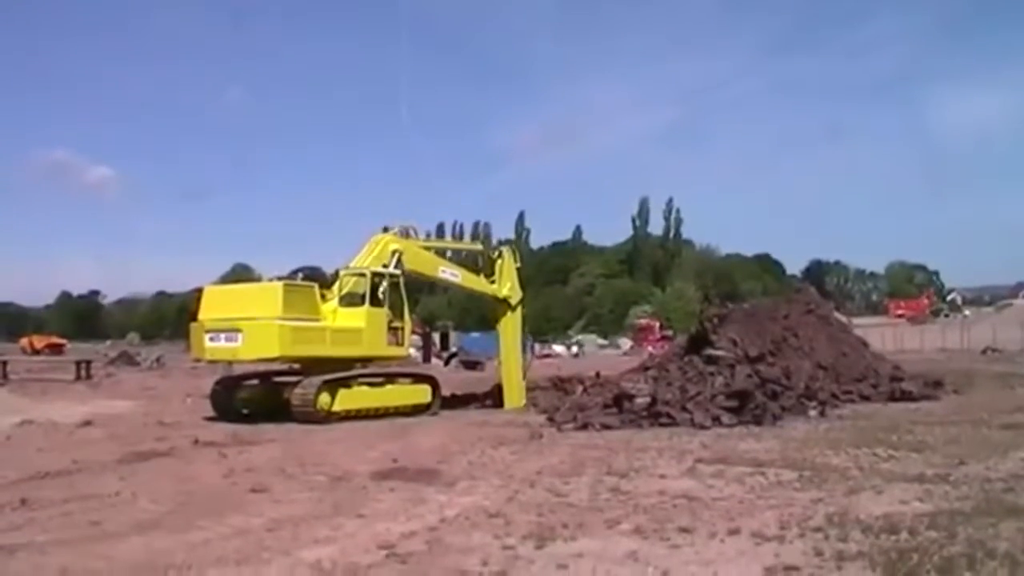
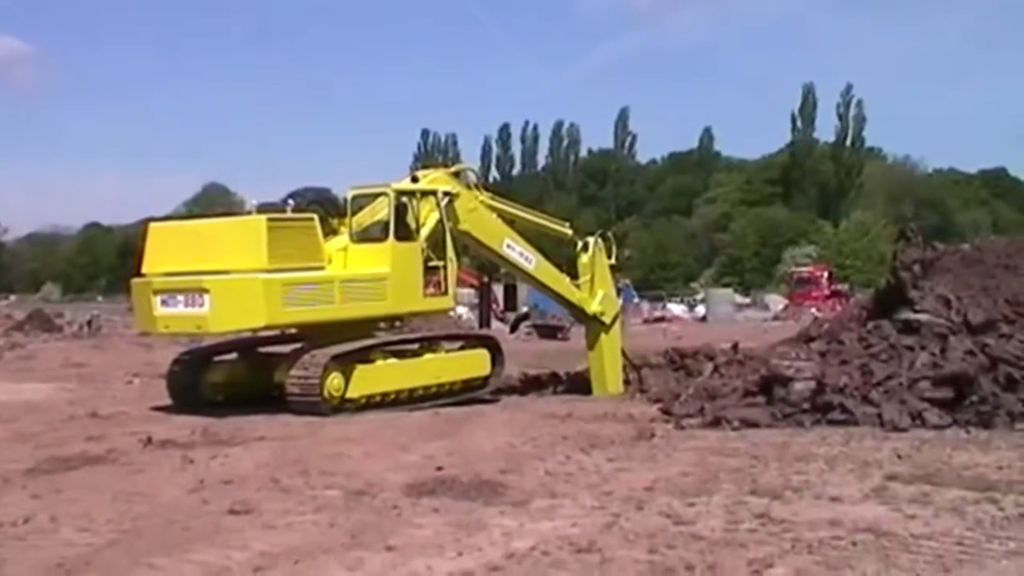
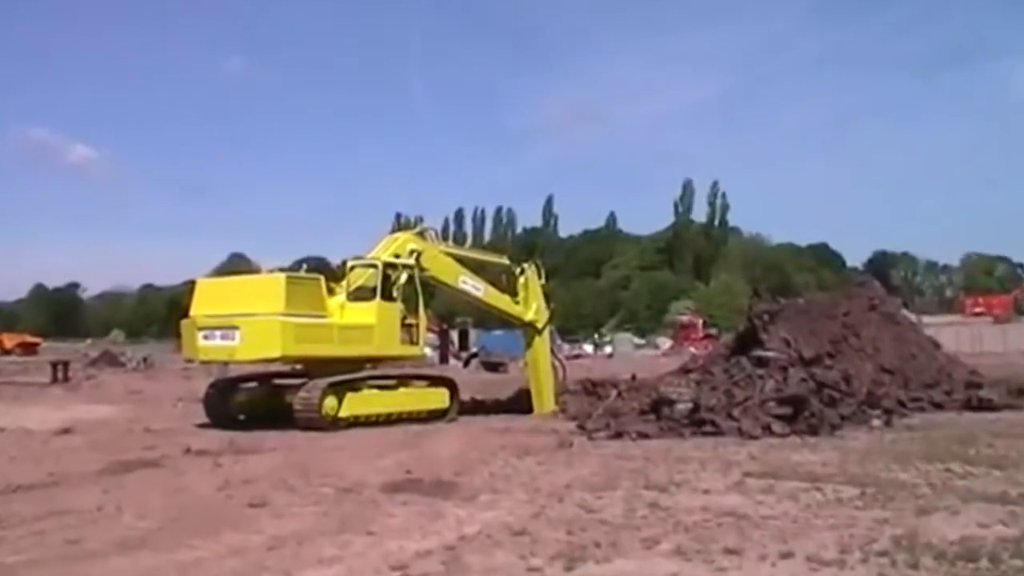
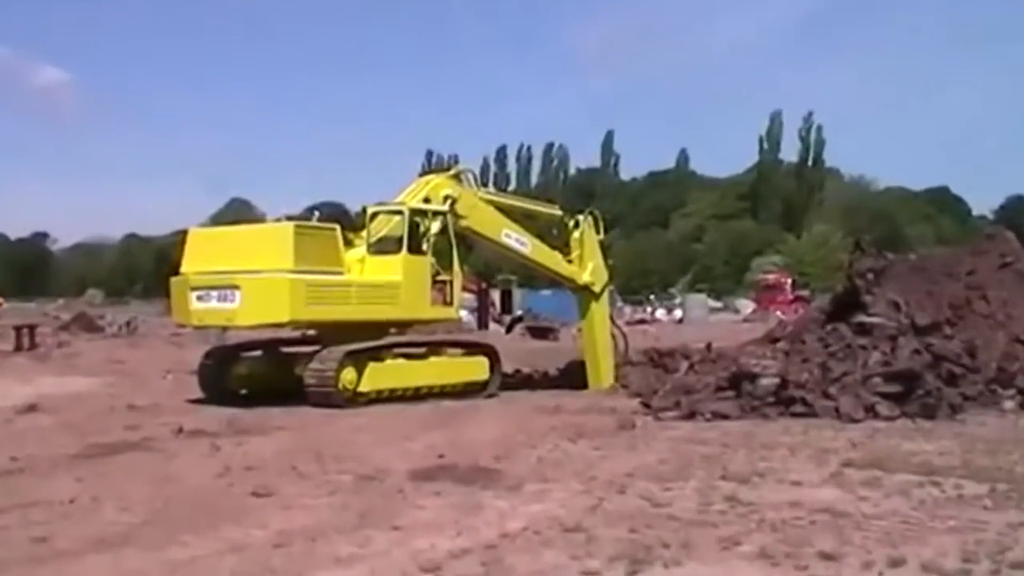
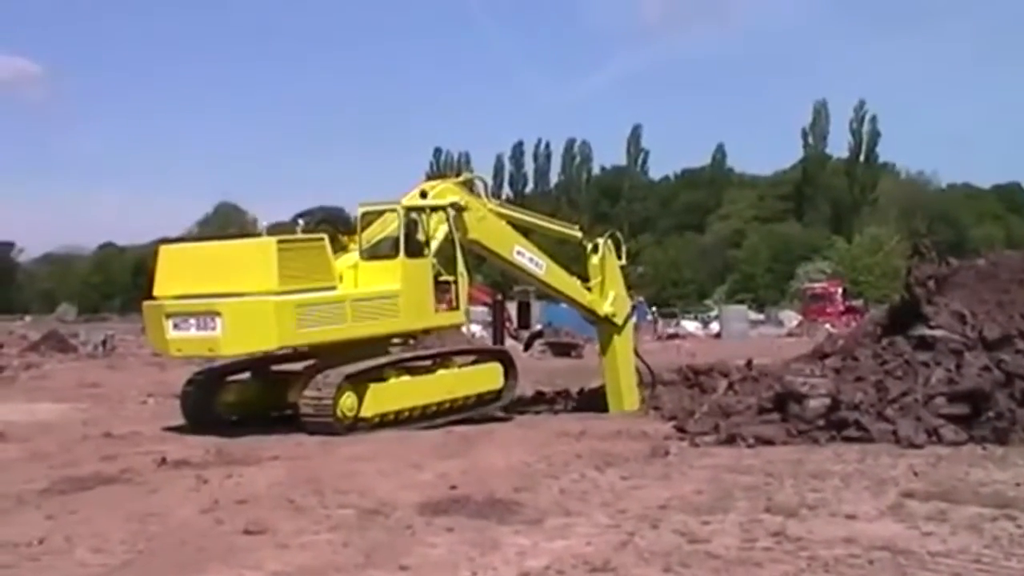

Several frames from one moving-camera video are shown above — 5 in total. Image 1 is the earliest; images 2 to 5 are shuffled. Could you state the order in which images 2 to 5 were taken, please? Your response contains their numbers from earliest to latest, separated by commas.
3, 4, 5, 2
